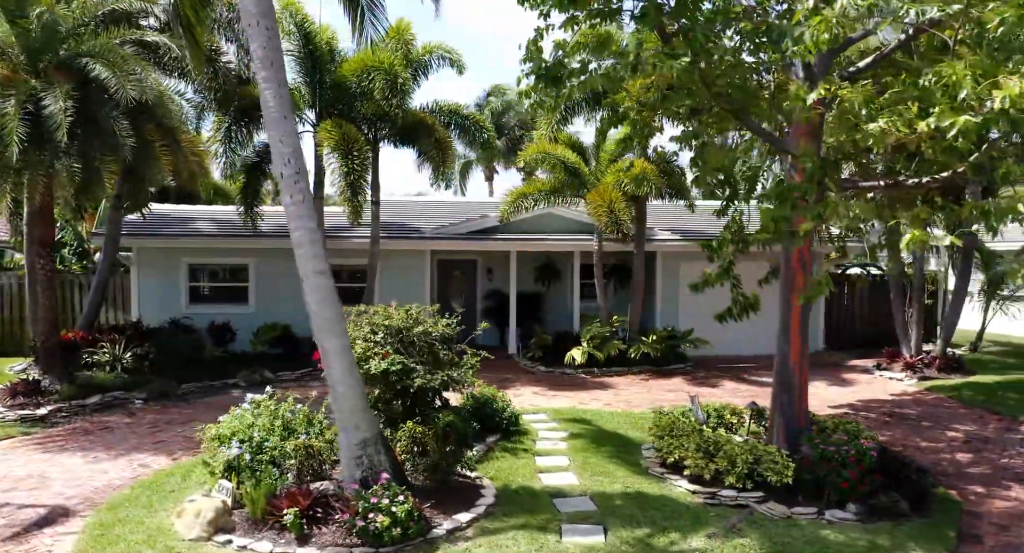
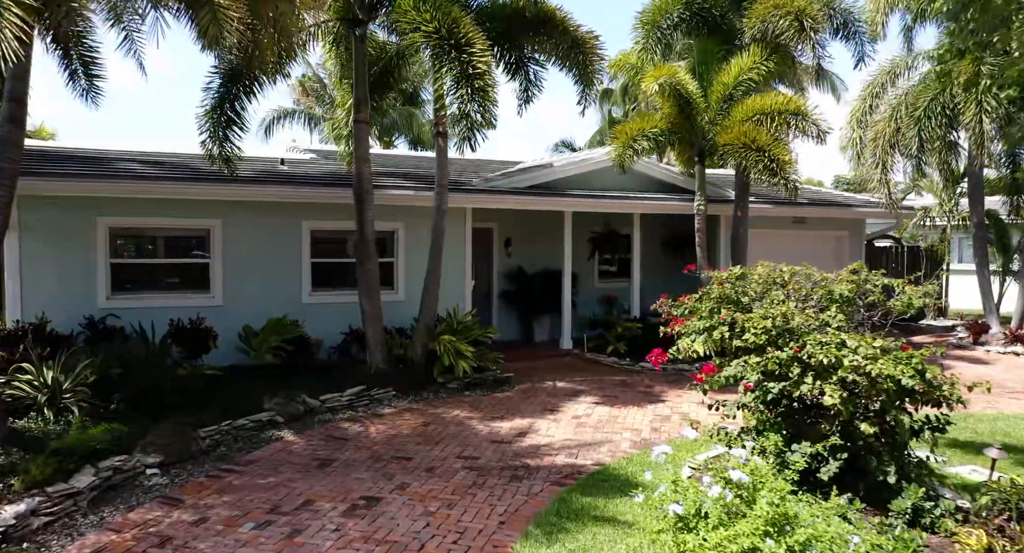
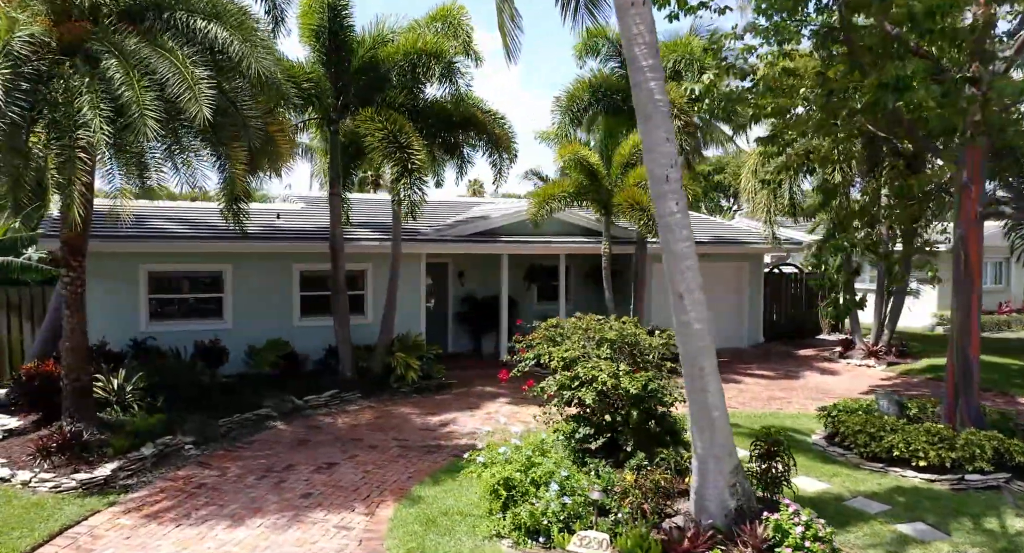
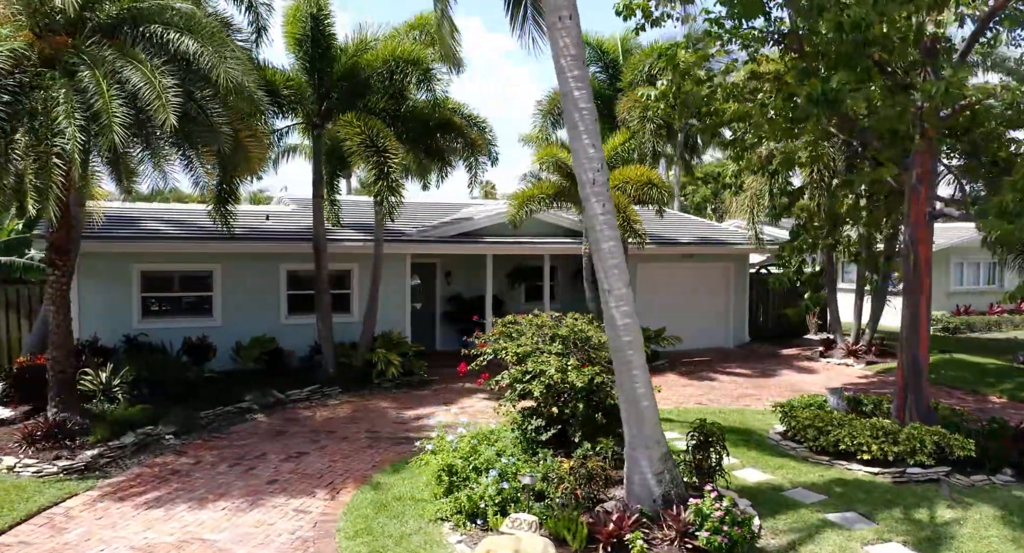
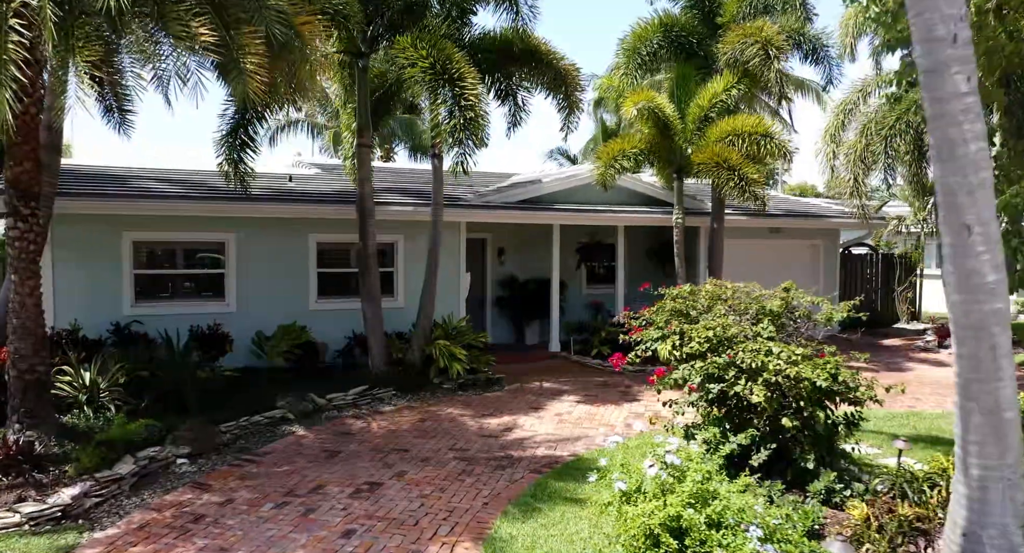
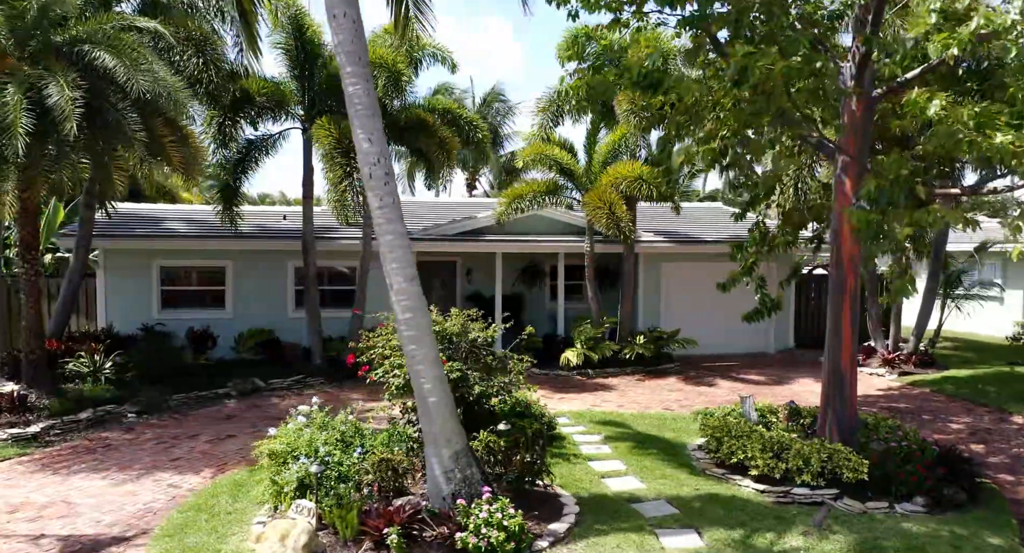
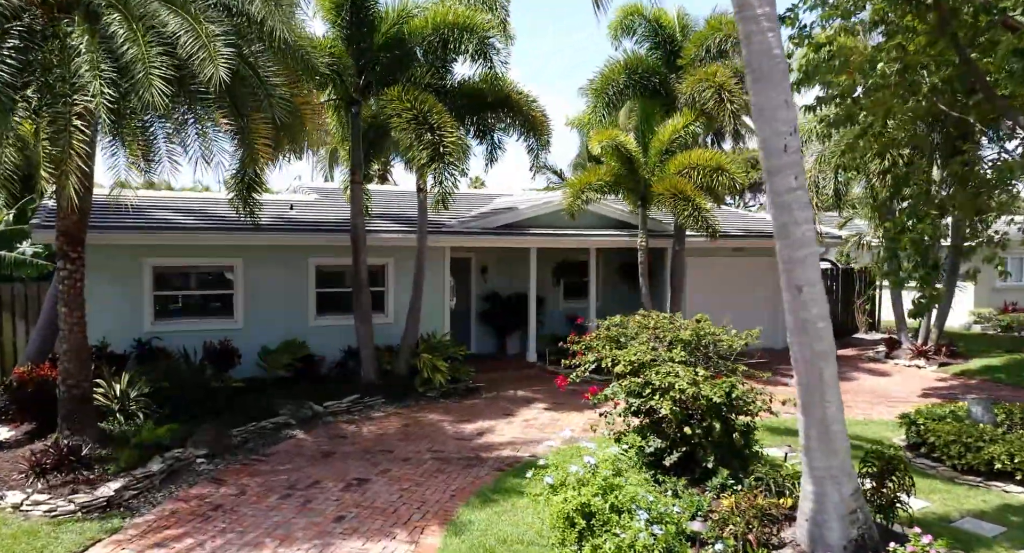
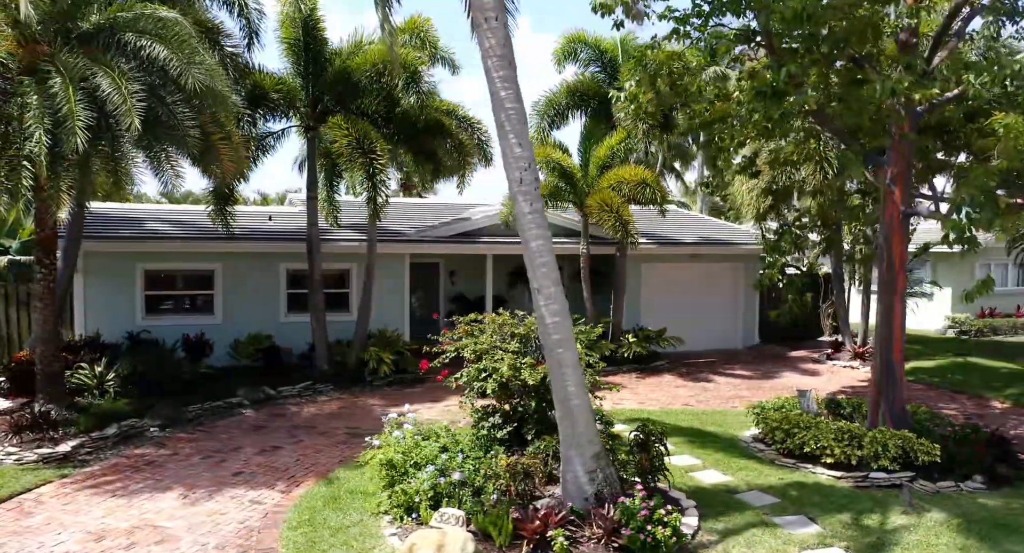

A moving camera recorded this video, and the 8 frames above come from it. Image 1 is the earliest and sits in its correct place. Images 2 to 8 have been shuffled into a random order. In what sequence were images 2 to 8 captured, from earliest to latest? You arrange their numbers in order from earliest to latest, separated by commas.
6, 8, 4, 3, 7, 5, 2
